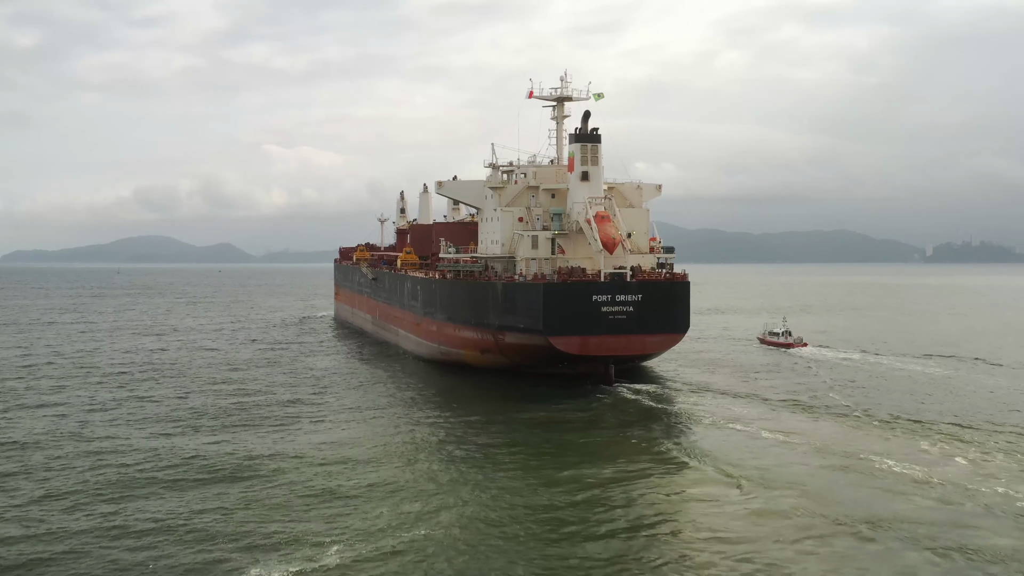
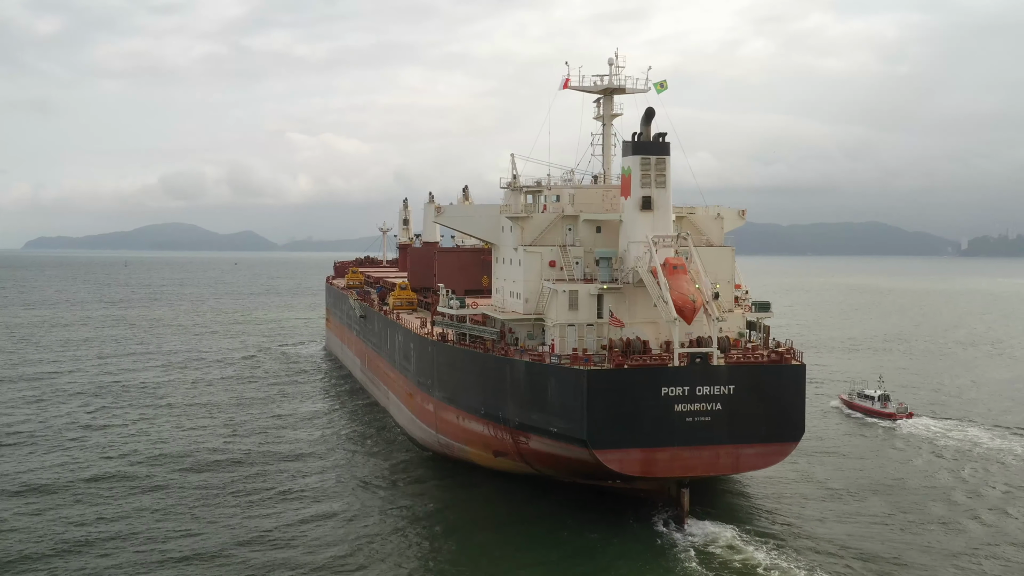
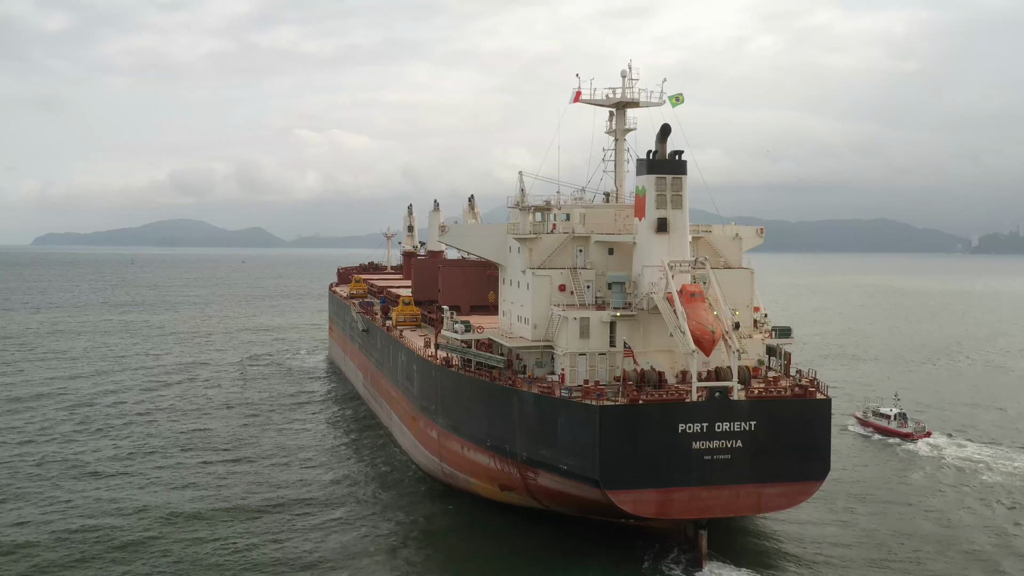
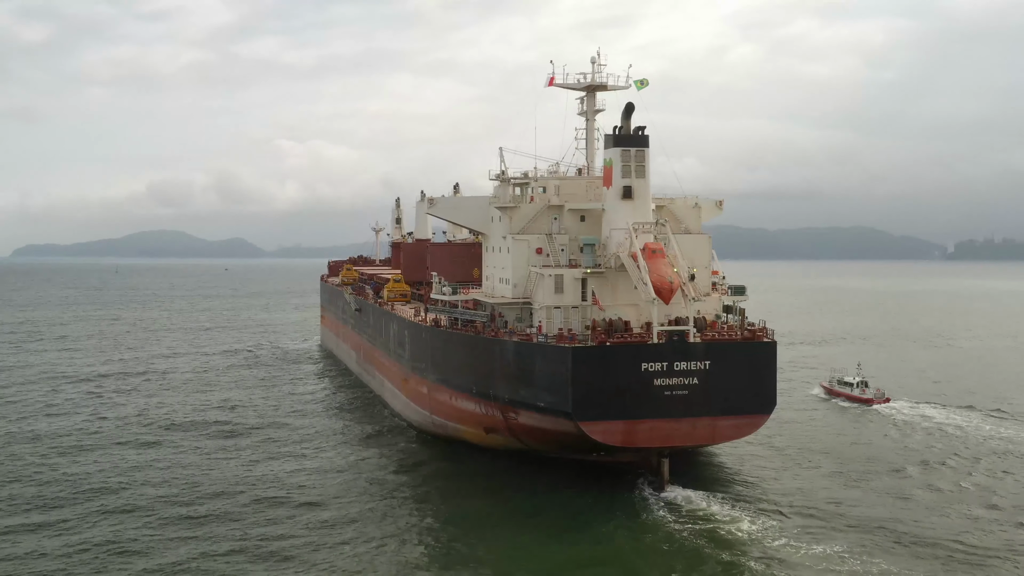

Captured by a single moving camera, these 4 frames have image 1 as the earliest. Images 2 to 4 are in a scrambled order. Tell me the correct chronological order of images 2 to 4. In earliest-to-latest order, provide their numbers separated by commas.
4, 2, 3
